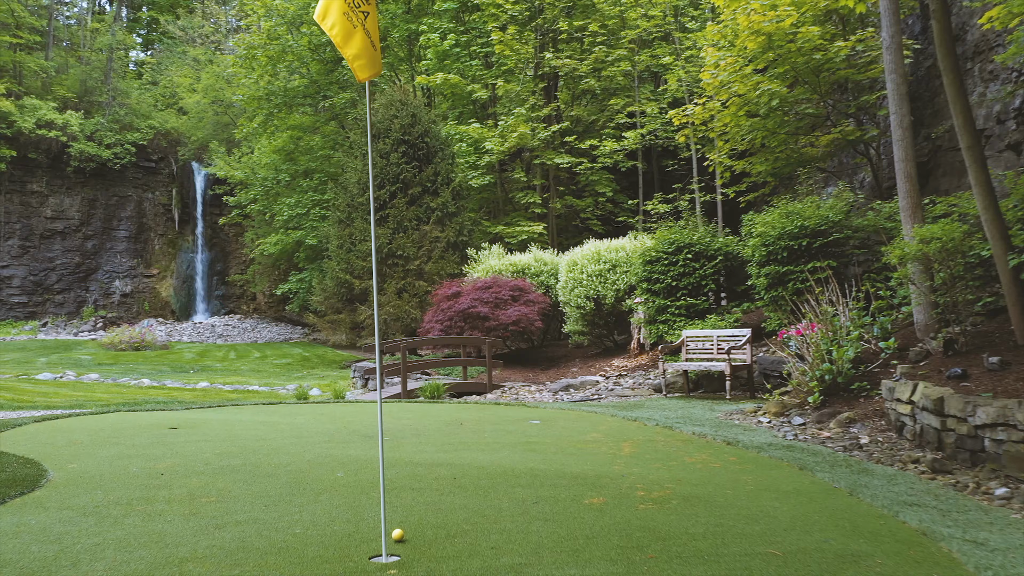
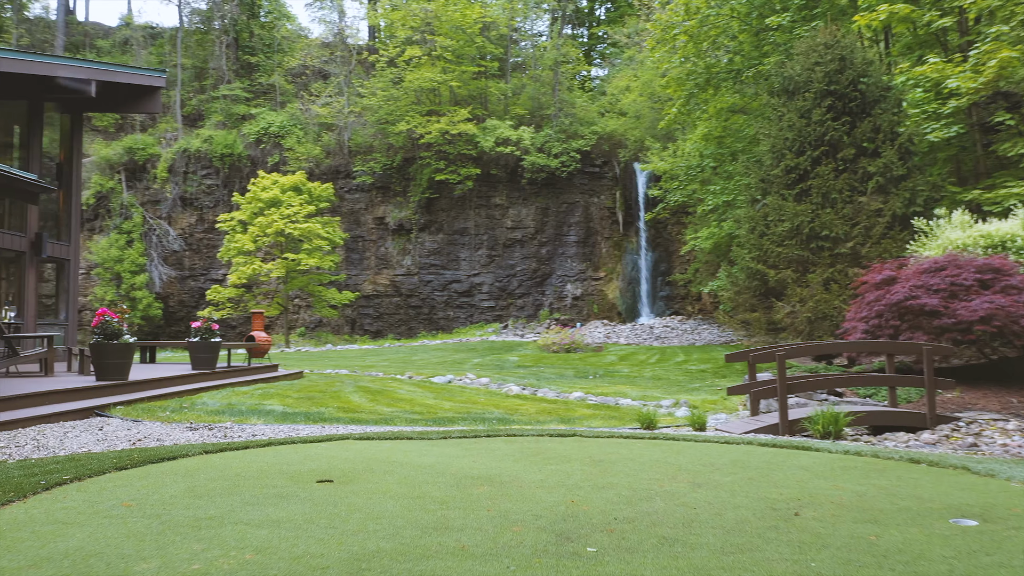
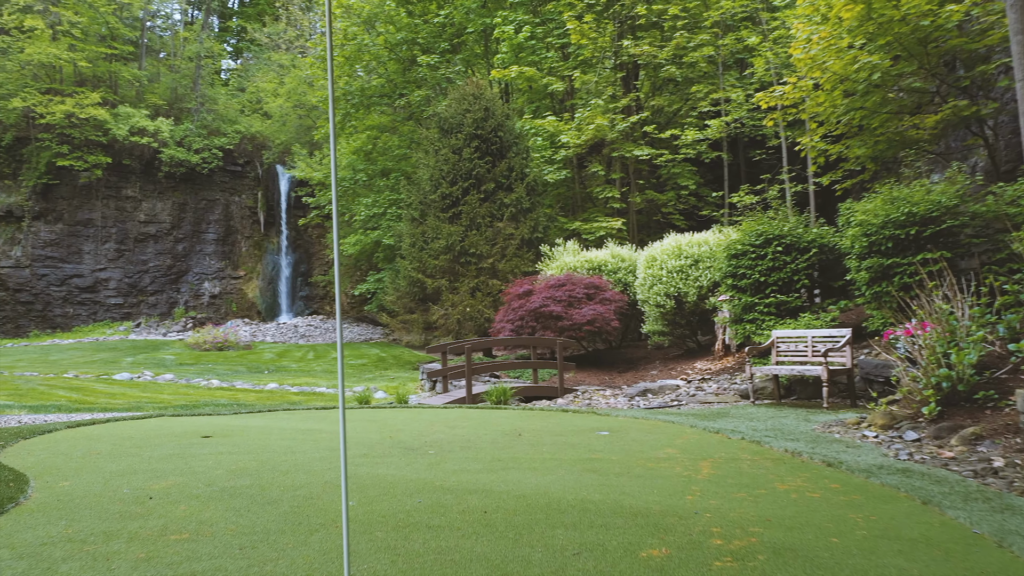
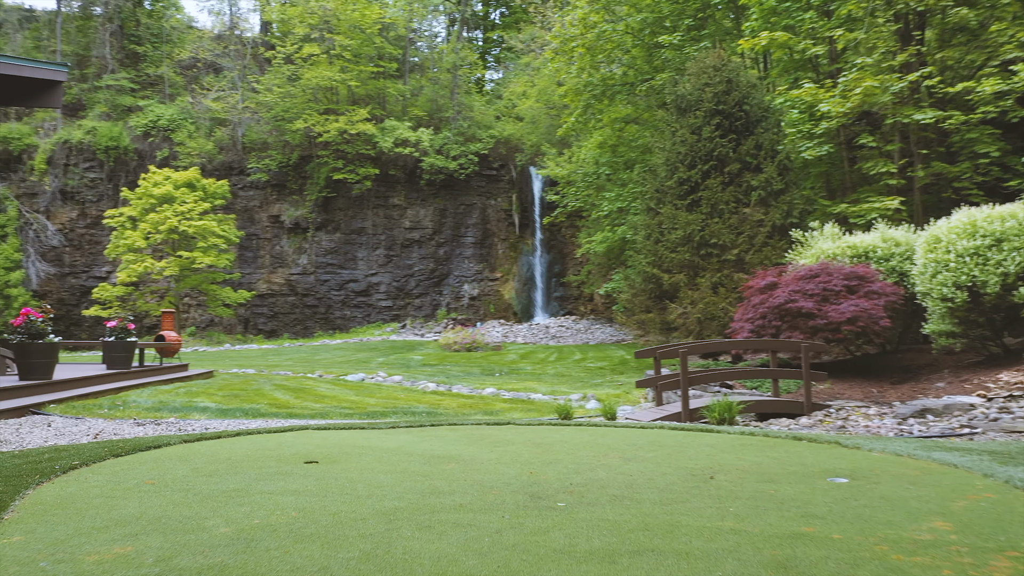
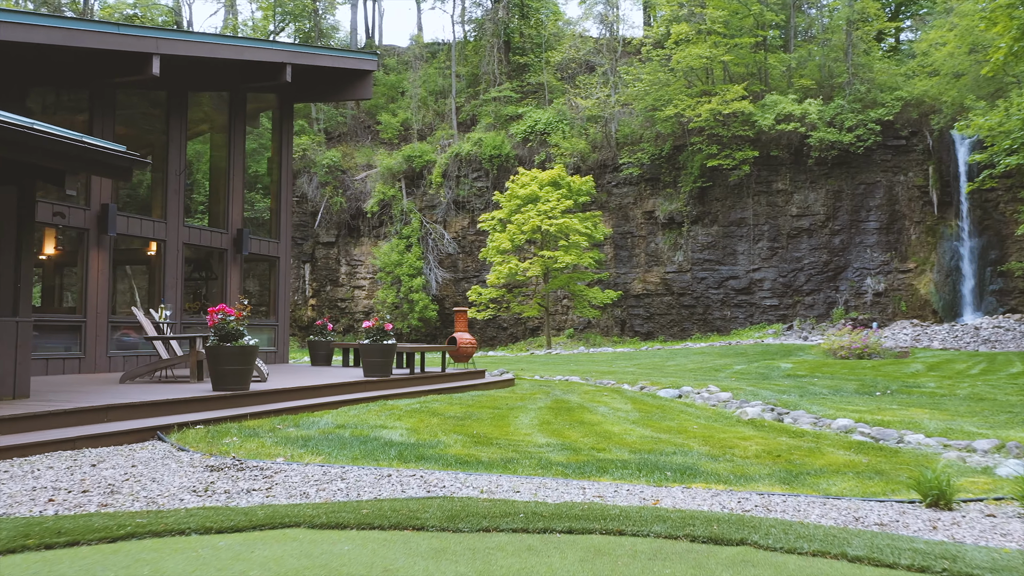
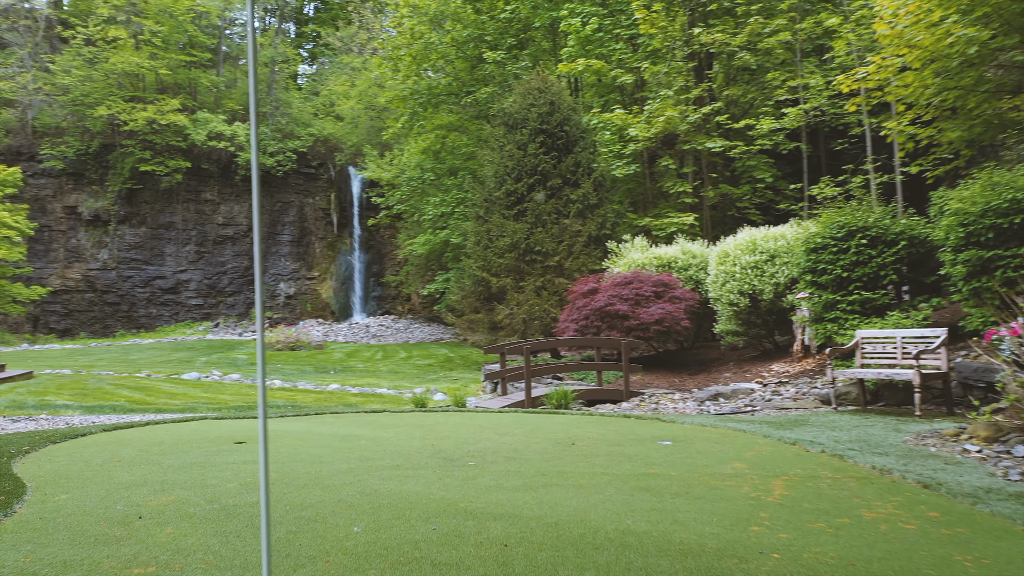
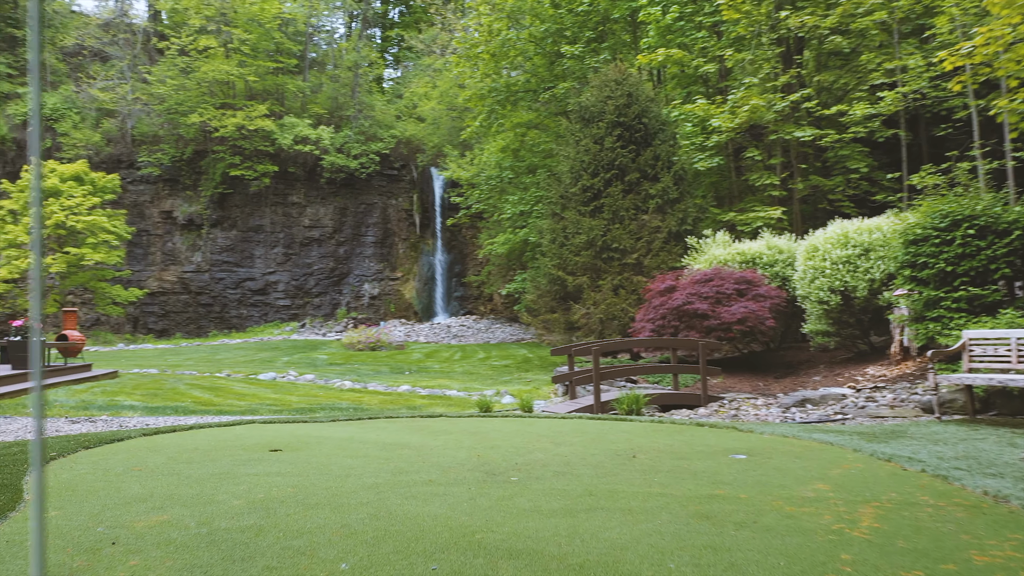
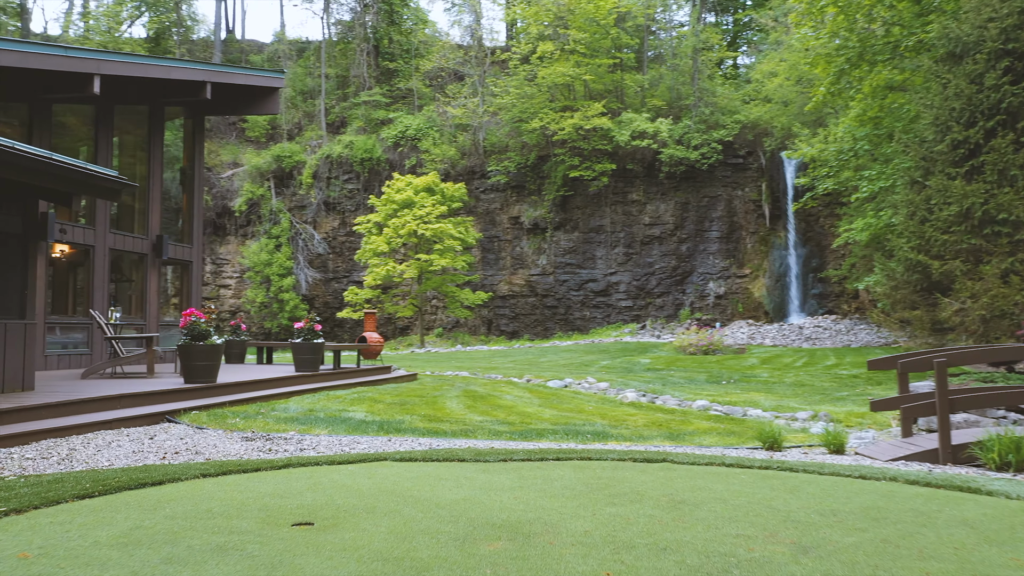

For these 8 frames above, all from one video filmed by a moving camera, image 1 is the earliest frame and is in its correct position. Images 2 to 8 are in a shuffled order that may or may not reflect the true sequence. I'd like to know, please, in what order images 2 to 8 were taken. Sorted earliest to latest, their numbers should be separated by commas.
3, 6, 7, 4, 2, 8, 5
